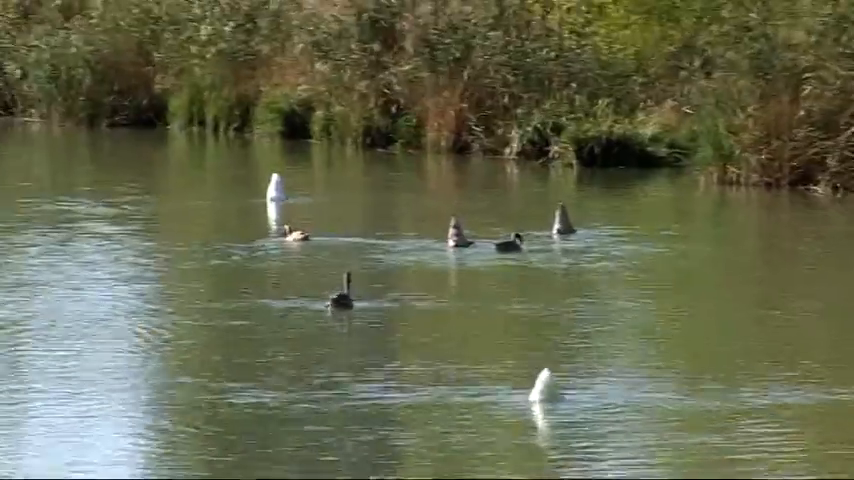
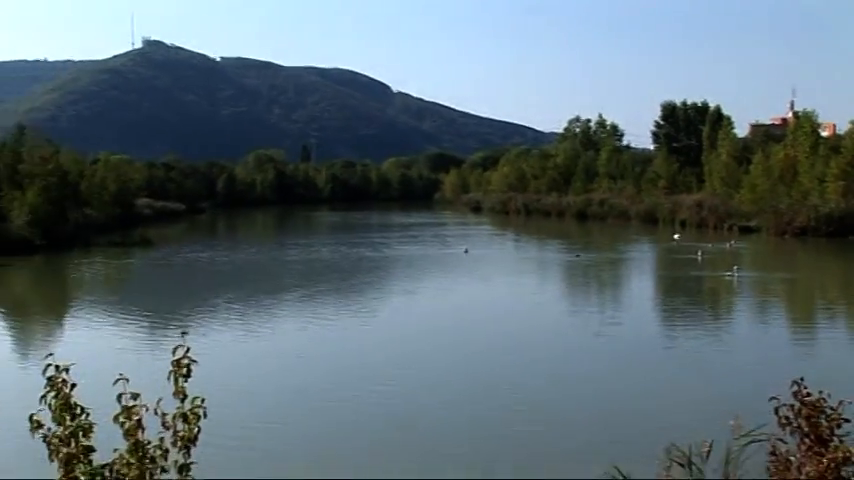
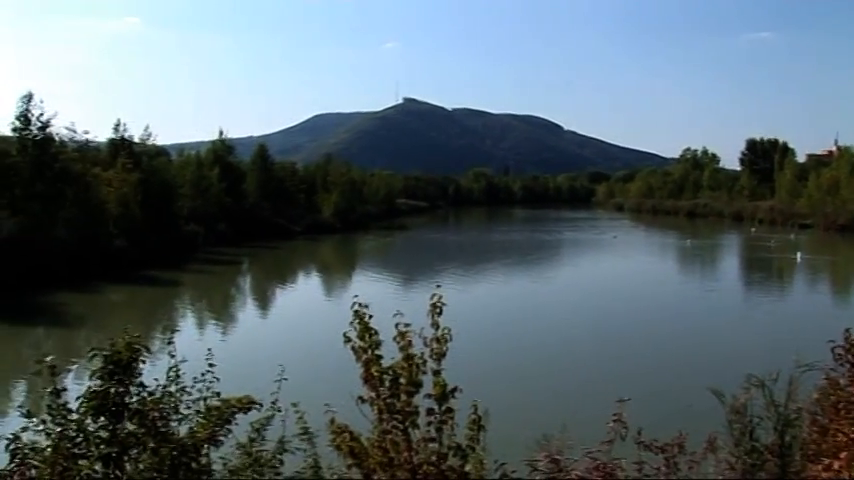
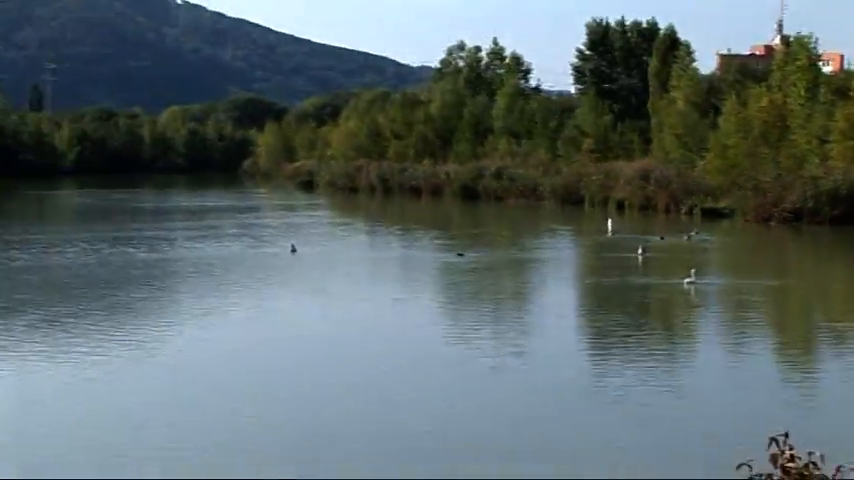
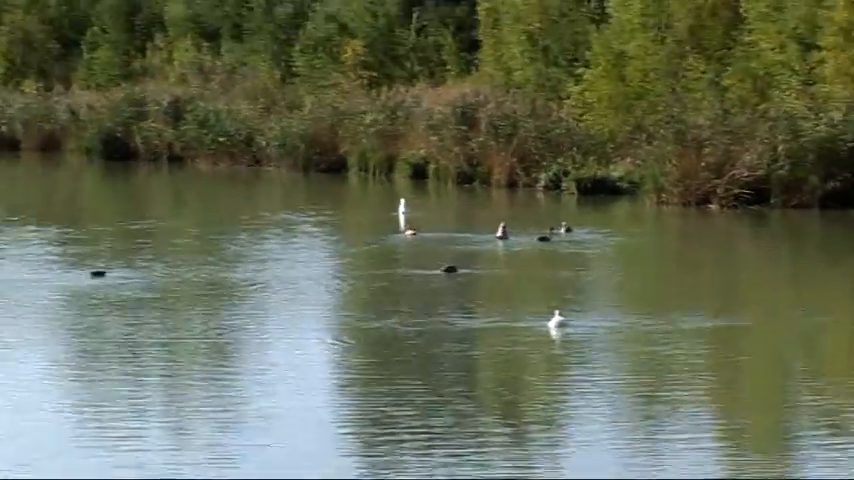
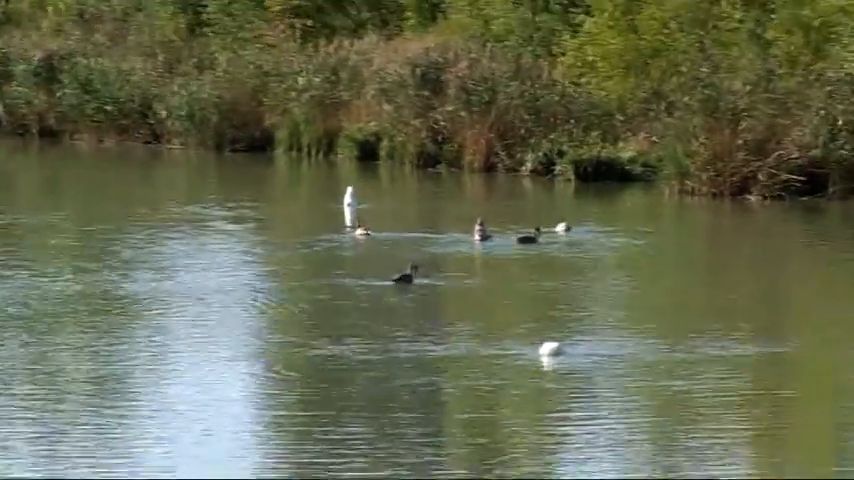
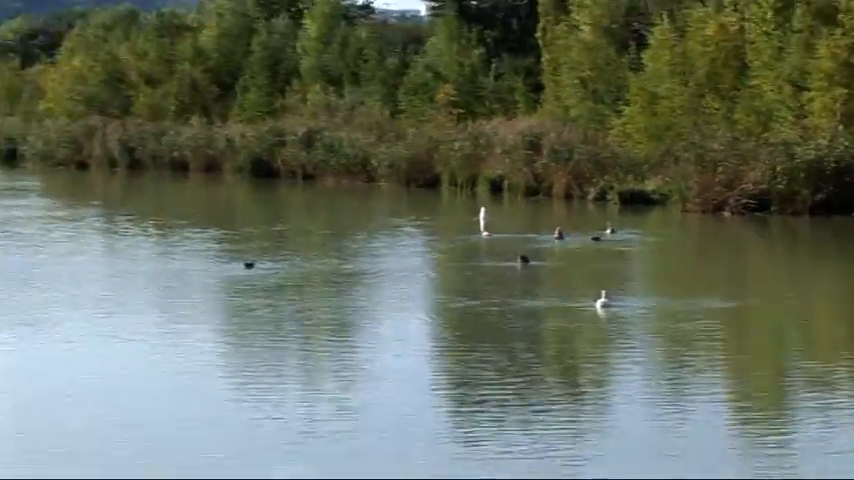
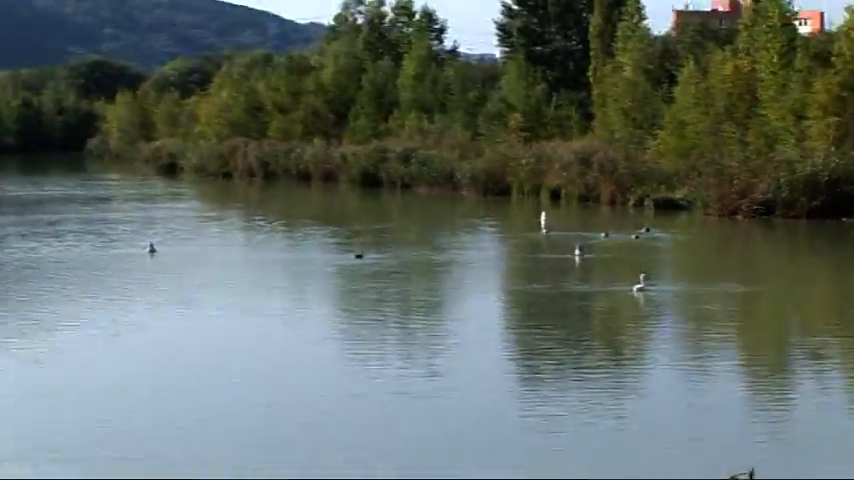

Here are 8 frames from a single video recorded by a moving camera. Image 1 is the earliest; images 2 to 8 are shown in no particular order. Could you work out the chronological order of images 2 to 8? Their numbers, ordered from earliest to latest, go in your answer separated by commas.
6, 5, 7, 8, 4, 2, 3
